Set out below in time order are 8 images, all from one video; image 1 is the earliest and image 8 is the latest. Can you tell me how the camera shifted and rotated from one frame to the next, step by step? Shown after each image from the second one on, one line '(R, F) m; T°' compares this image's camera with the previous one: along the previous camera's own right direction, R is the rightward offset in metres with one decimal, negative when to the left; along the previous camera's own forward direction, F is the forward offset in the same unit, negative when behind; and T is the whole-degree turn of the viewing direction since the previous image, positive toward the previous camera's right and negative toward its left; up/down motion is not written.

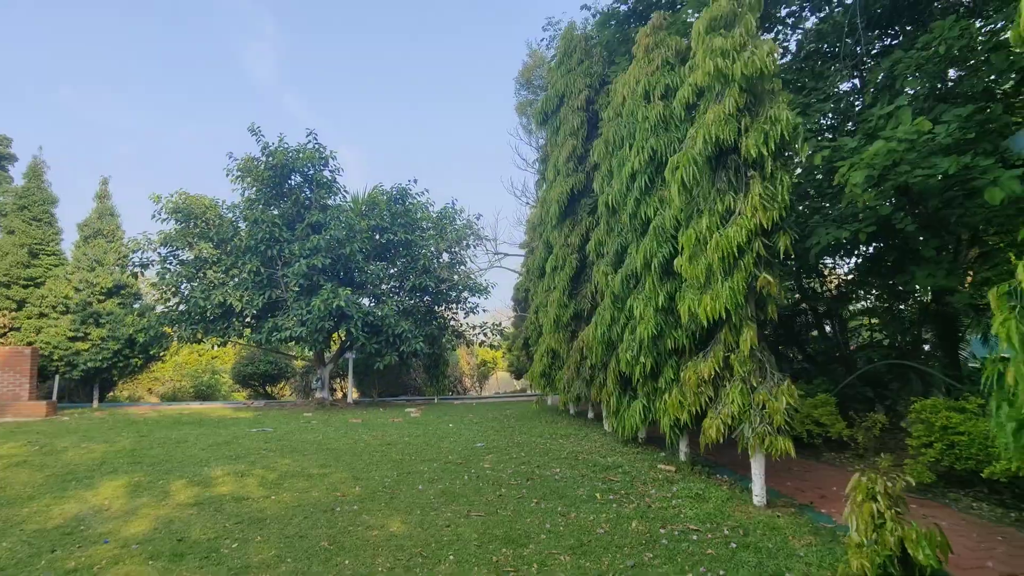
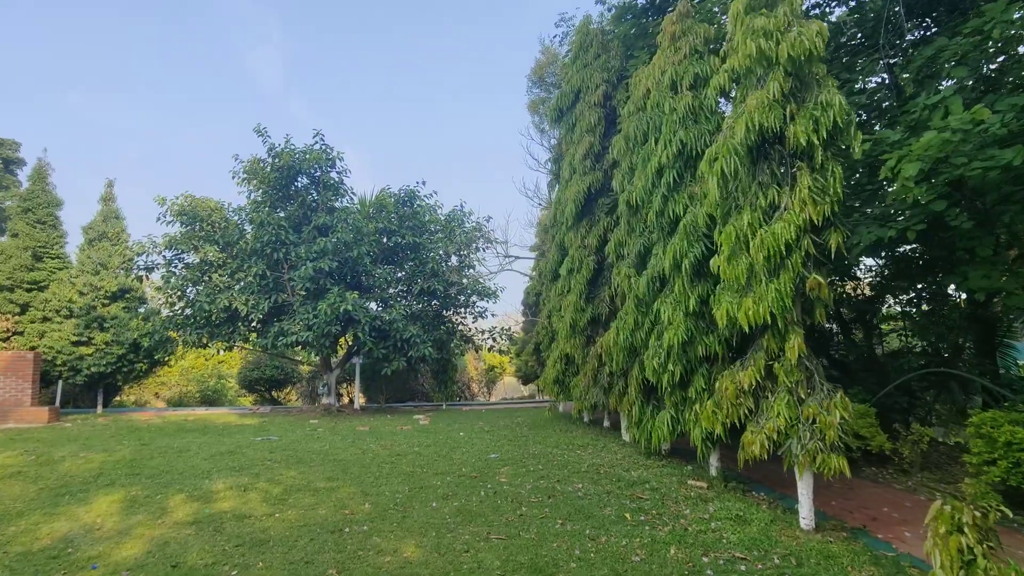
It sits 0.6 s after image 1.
(-0.1, +0.3) m; -1°
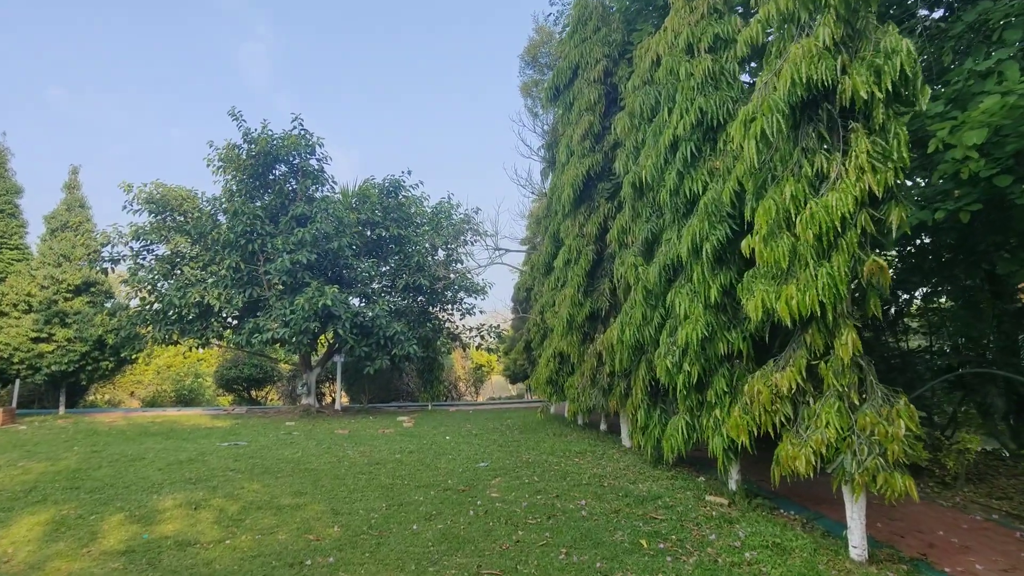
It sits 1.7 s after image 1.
(-0.1, +0.7) m; +1°
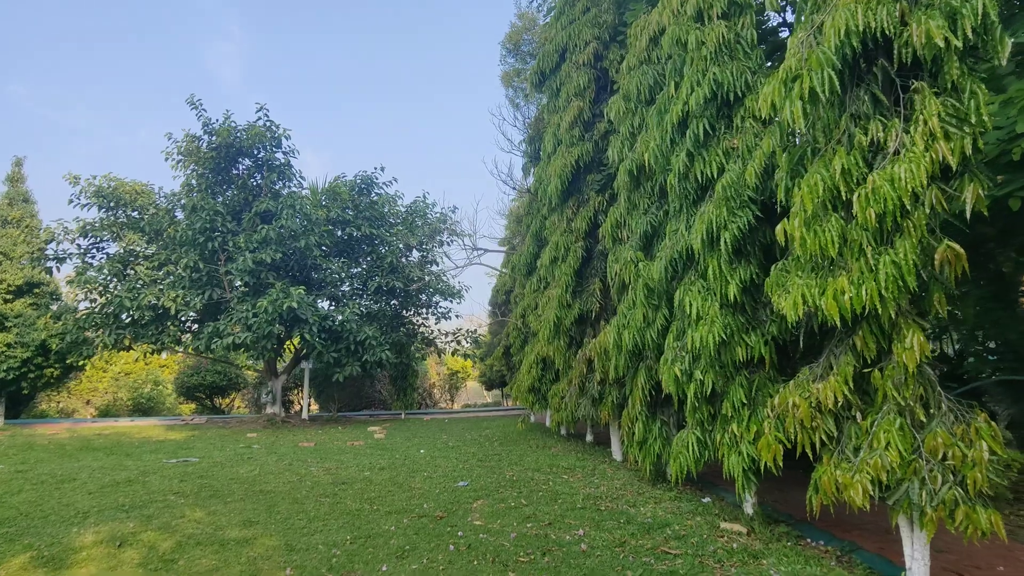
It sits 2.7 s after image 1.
(-0.1, +0.6) m; +2°
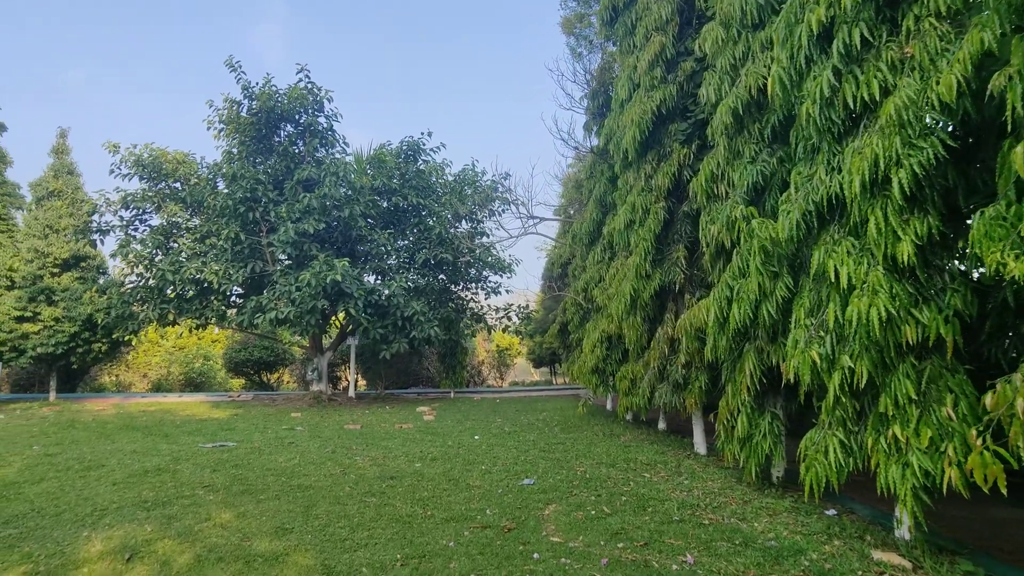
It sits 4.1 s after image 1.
(-0.2, +0.9) m; -4°
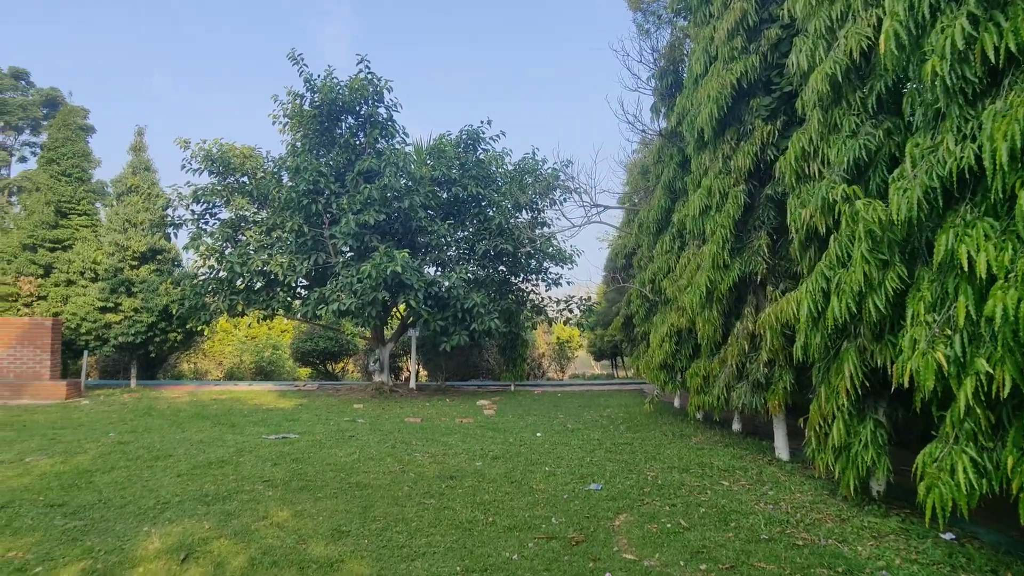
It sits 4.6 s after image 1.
(0.0, +0.3) m; -6°
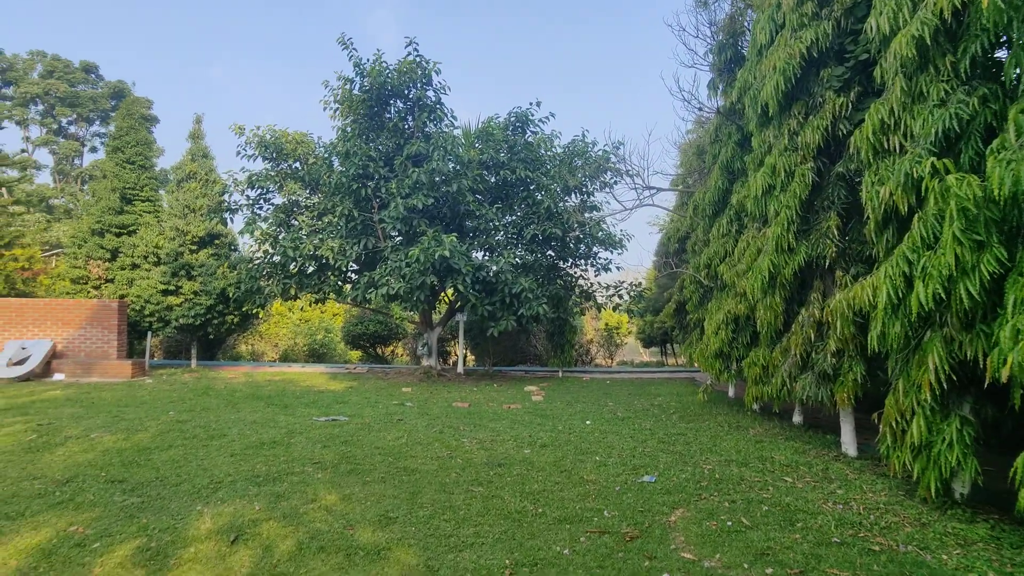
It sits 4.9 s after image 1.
(0.0, +0.2) m; -4°
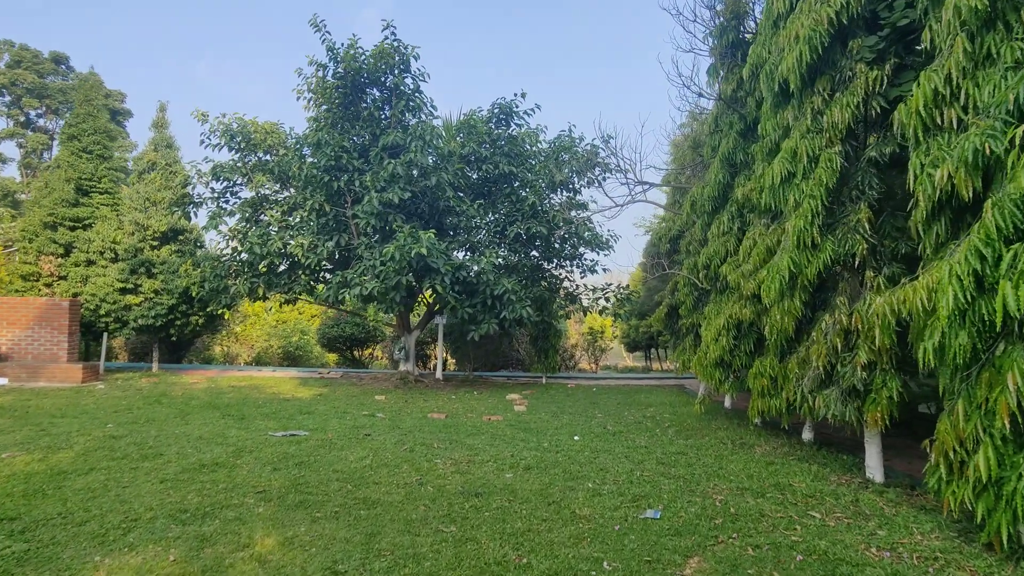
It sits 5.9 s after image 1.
(0.0, +0.7) m; +2°
